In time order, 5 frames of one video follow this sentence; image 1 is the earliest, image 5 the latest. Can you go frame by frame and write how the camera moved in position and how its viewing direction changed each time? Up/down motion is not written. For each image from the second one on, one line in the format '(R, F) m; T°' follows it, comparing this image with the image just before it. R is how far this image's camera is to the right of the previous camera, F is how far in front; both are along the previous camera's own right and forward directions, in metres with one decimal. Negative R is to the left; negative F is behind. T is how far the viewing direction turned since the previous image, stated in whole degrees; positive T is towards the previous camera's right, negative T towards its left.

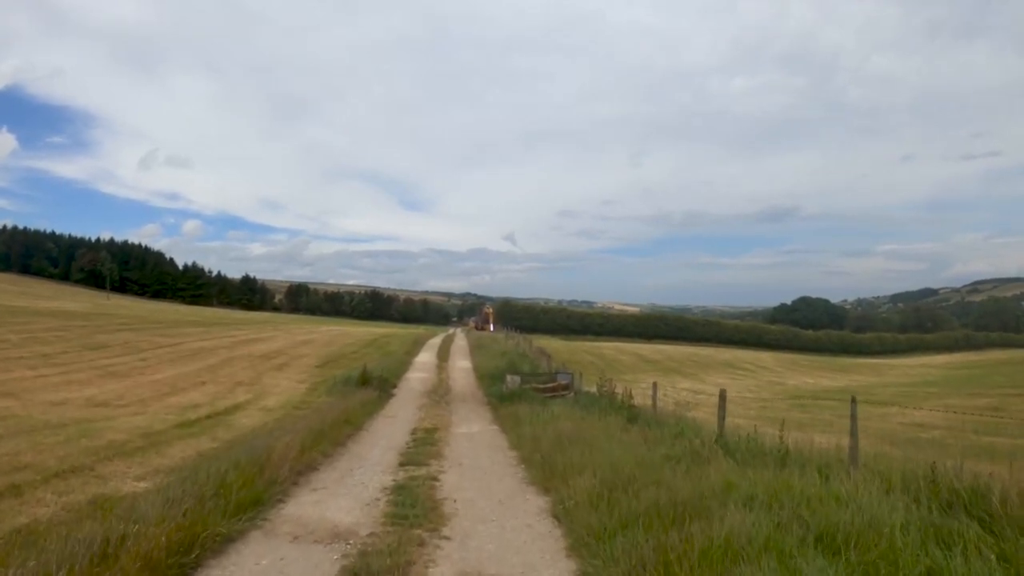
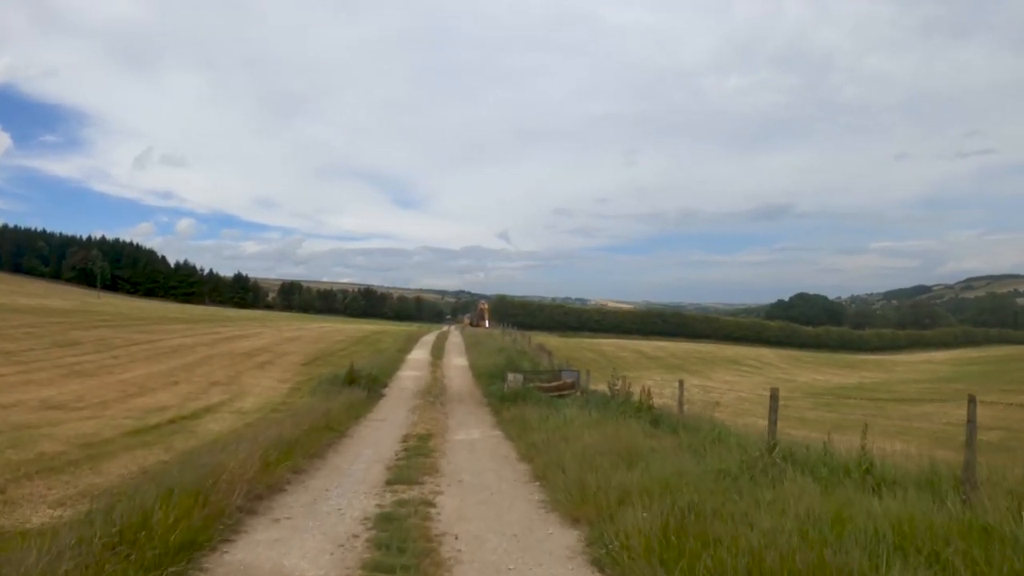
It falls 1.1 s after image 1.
(-0.2, +2.3) m; 0°
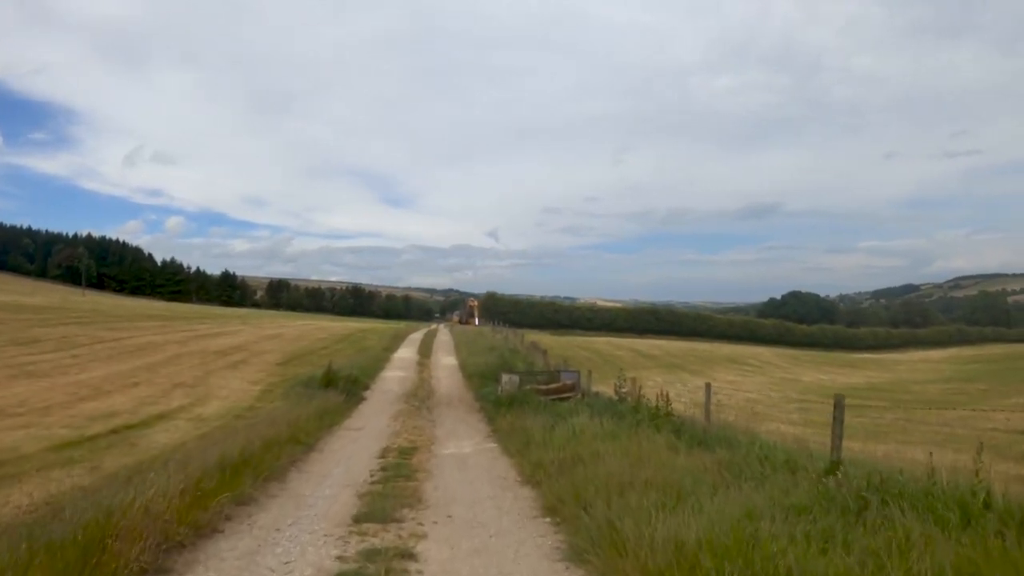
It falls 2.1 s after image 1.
(-0.2, +2.3) m; +1°
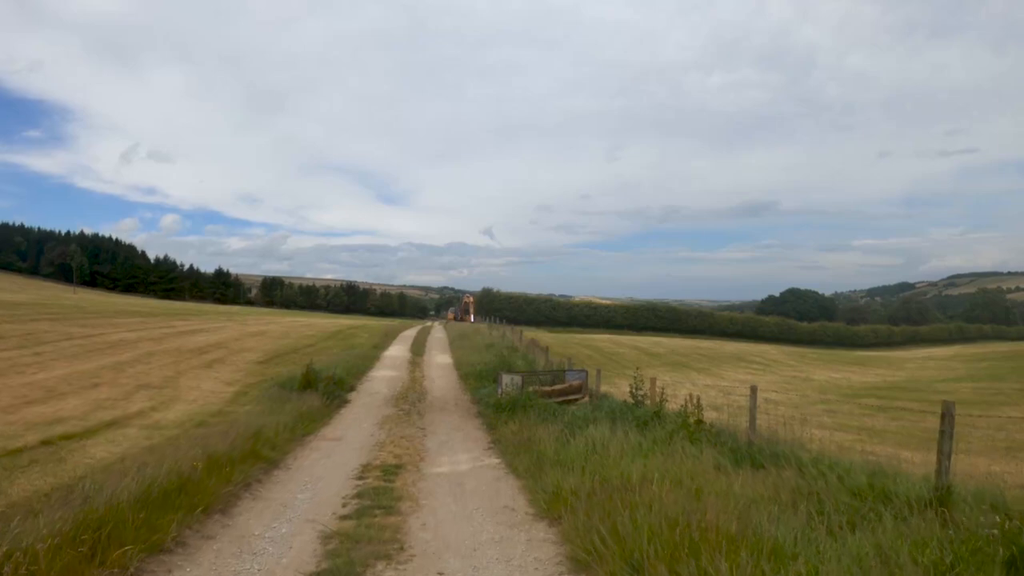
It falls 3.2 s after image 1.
(-0.2, +2.3) m; 0°
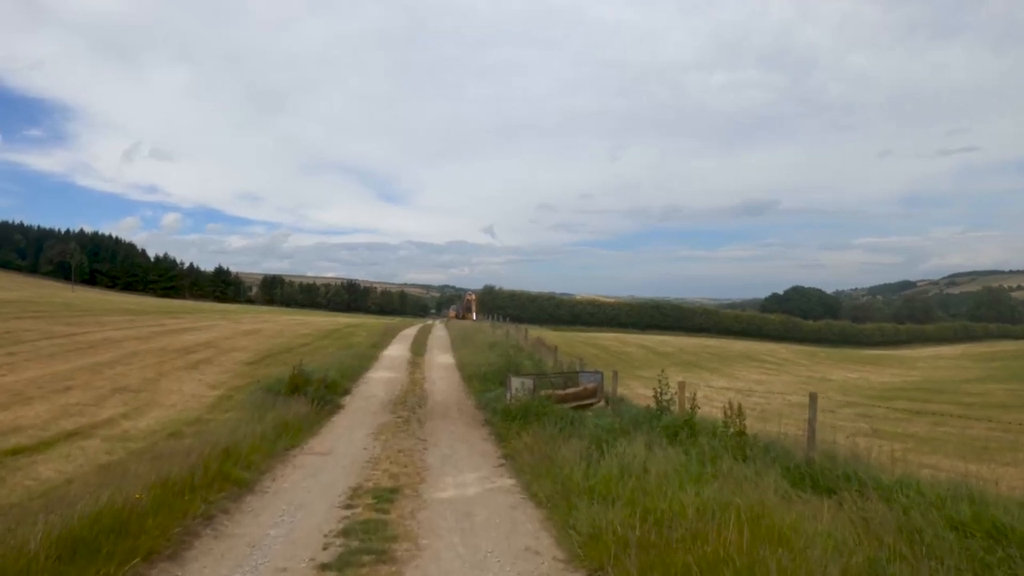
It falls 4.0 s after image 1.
(-0.2, +1.7) m; 0°
